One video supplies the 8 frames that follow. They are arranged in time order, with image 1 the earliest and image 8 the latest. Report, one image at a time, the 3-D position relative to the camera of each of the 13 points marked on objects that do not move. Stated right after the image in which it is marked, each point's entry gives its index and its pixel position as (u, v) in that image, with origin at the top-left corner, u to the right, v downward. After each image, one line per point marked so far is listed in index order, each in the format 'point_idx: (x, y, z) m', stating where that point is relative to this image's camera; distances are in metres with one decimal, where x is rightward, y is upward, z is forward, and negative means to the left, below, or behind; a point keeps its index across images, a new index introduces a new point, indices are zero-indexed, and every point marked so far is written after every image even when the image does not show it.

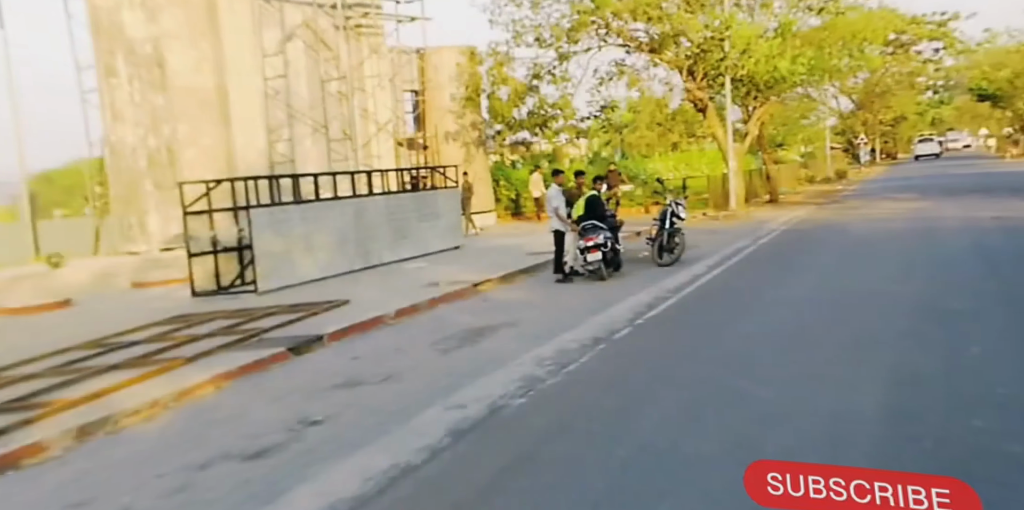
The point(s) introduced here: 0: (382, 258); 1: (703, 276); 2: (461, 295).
0: (-3.1, -0.1, +16.5) m
1: (+3.4, -0.4, +12.4) m
2: (-0.9, -0.7, +12.2) m
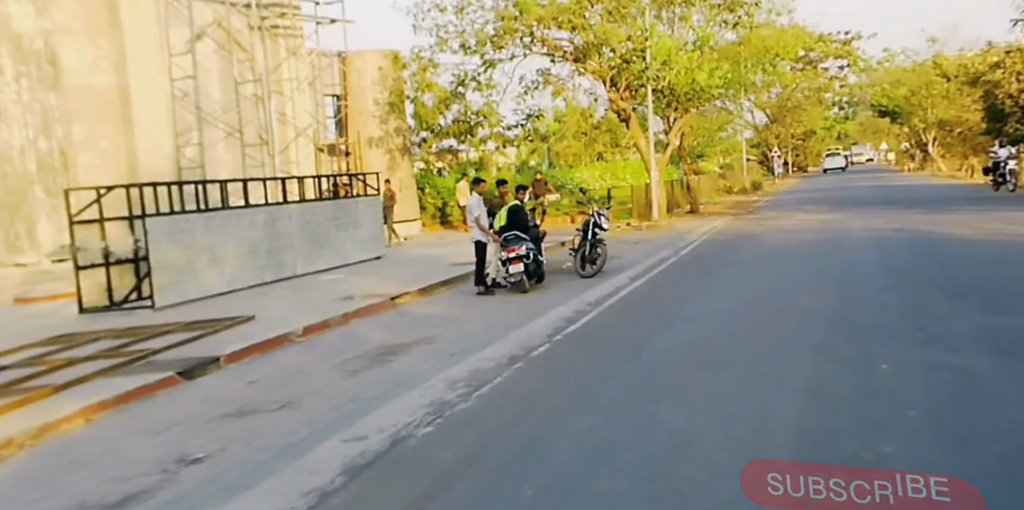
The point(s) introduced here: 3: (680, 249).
0: (-4.9, -0.3, +15.8) m
1: (+1.9, -0.6, +12.3) m
2: (-2.3, -0.9, +11.7) m
3: (+4.4, +0.2, +18.3) m
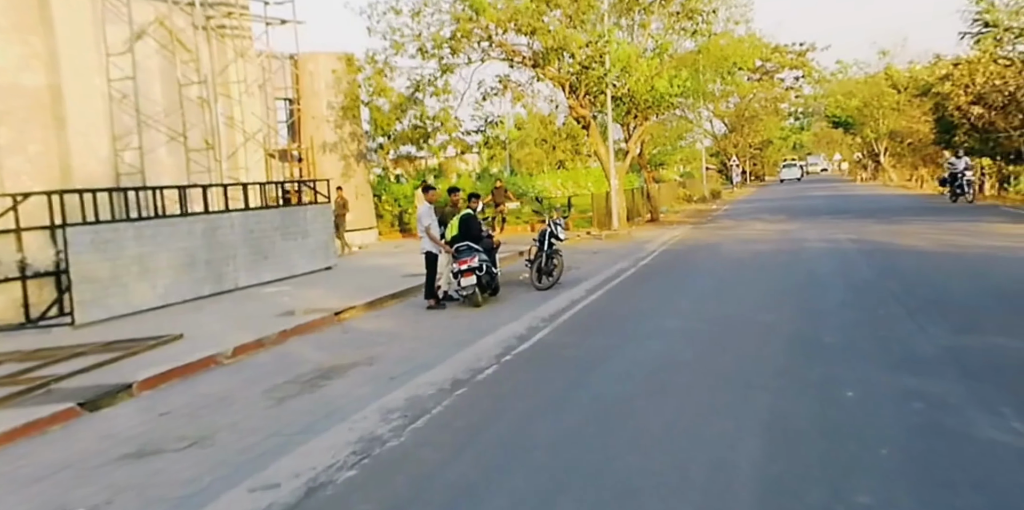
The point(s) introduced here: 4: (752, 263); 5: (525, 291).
0: (-5.9, -0.6, +14.9) m
1: (+1.1, -0.8, +11.8) m
2: (-3.1, -1.1, +10.9) m
3: (+3.2, -0.1, +18.0) m
4: (+5.3, -0.2, +15.5) m
5: (+0.3, -0.7, +13.9) m
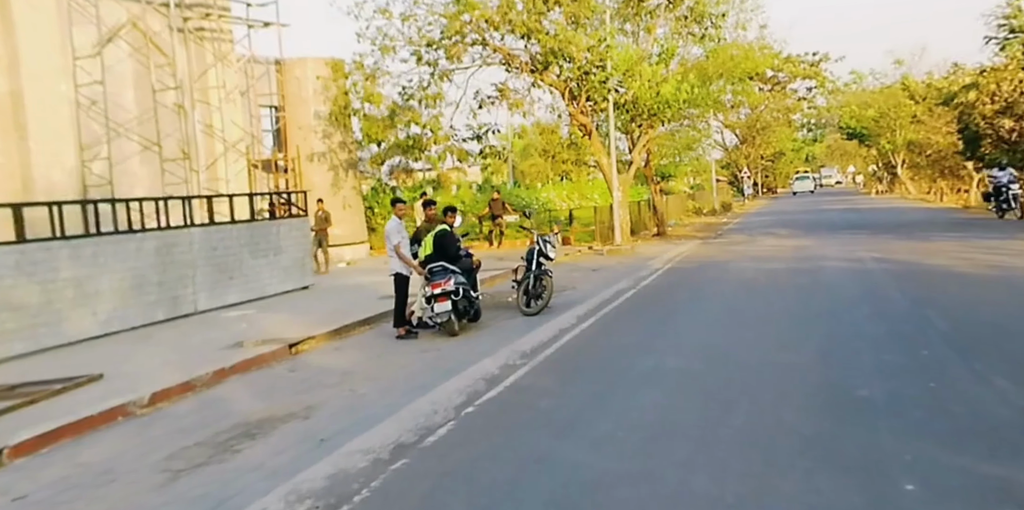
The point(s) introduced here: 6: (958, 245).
0: (-6.1, -0.9, +13.5) m
1: (+0.8, -1.2, +10.3) m
2: (-3.4, -1.4, +9.5) m
3: (+3.0, -0.6, +16.4) m
4: (+5.1, -0.6, +13.9) m
5: (0.0, -1.1, +12.4) m
6: (+12.2, +0.3, +19.1) m
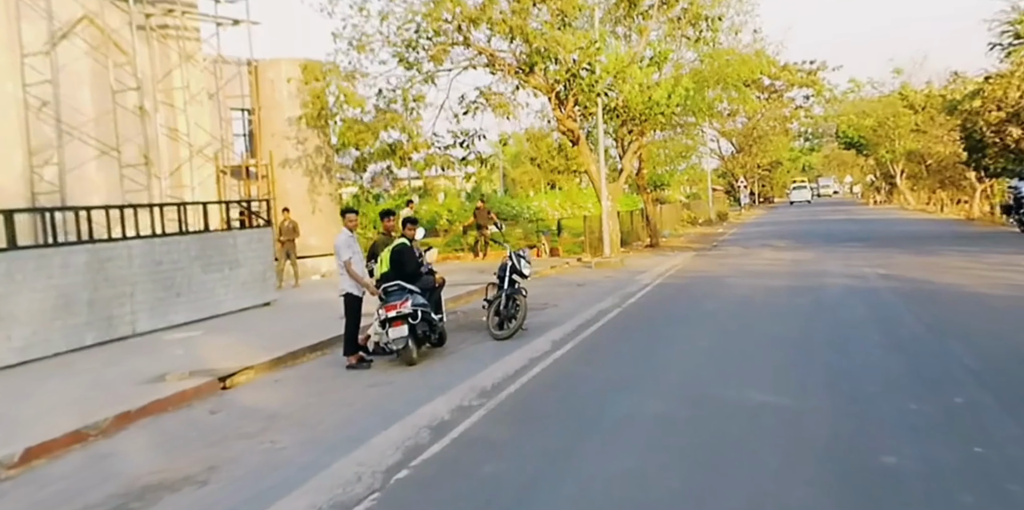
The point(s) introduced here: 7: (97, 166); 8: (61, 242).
0: (-6.6, -1.2, +12.2) m
1: (+0.3, -1.4, +9.1) m
2: (-3.8, -1.7, +8.2) m
3: (+2.5, -0.9, +15.2) m
4: (+4.6, -0.9, +12.7) m
5: (-0.5, -1.4, +11.1) m
6: (+11.7, -0.1, +17.9) m
7: (-11.2, +2.4, +18.6) m
8: (-7.2, +0.2, +11.0) m
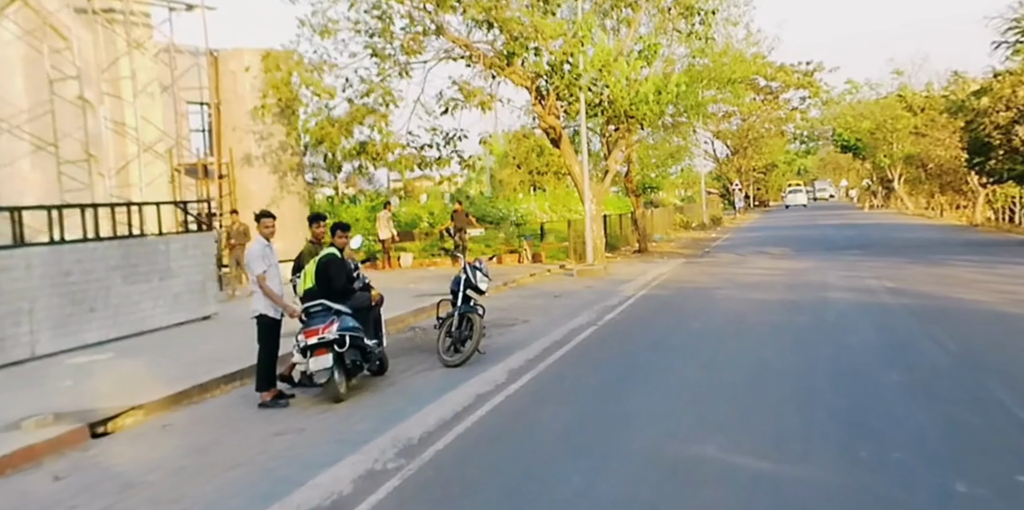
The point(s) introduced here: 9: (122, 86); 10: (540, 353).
0: (-7.3, -1.3, +10.6) m
1: (-0.3, -1.6, +7.5) m
2: (-4.4, -1.8, +6.6) m
3: (+1.9, -1.1, +13.6) m
4: (+4.0, -1.2, +11.1) m
5: (-1.1, -1.6, +9.5) m
6: (+11.1, -0.4, +16.4) m
7: (-11.8, +2.3, +17.0) m
8: (-7.8, +0.1, +9.4) m
9: (-10.7, +4.6, +19.0) m
10: (+0.5, -1.4, +10.1) m
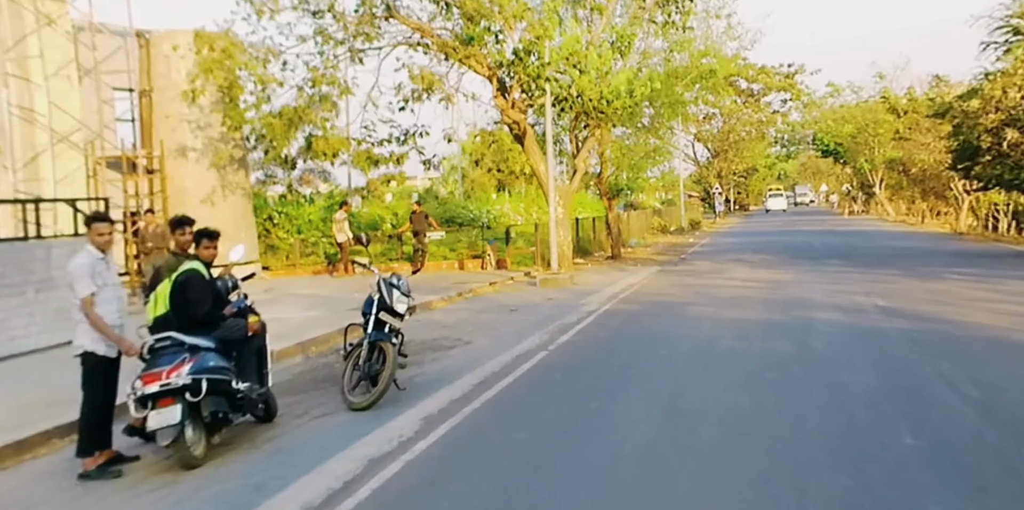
0: (-8.2, -1.4, +8.6) m
1: (-1.1, -1.8, +5.7) m
2: (-5.2, -1.9, +4.7) m
3: (+0.9, -1.3, +11.9) m
4: (+3.1, -1.4, +9.4) m
5: (-2.0, -1.7, +7.7) m
6: (+10.0, -0.7, +14.9) m
7: (-12.9, +2.3, +14.9) m
8: (-8.6, 0.0, +7.4) m
9: (-11.7, +4.6, +16.9) m
10: (-0.4, -1.6, +8.3) m
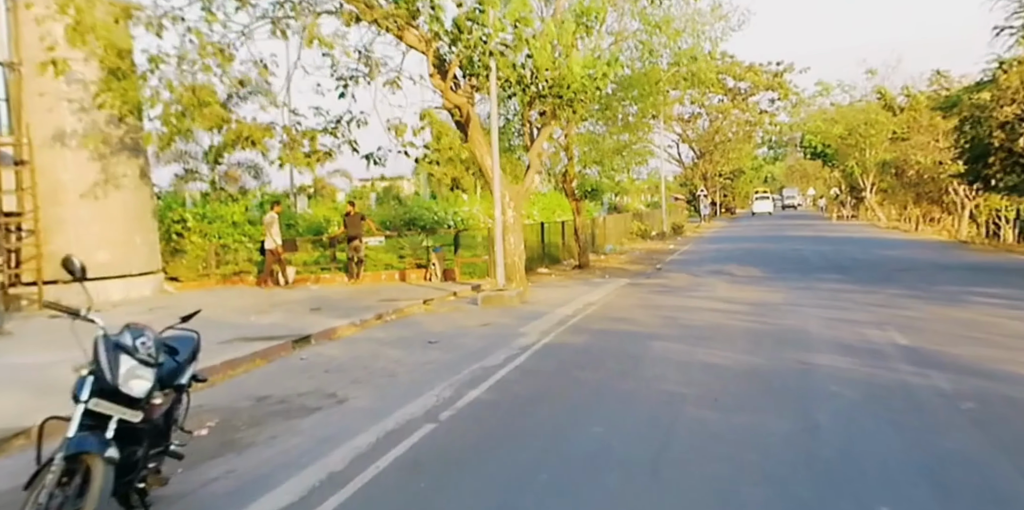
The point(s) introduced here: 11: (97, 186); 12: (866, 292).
0: (-9.4, -1.7, +5.2) m
1: (-2.3, -2.0, +2.4) m
2: (-6.4, -2.2, +1.3) m
3: (-0.4, -1.6, +8.7) m
4: (+1.8, -1.7, +6.2) m
5: (-3.2, -2.0, +4.4) m
6: (+8.7, -1.1, +11.9) m
7: (-14.2, +2.1, +11.4) m
8: (-9.8, -0.2, +4.0) m
9: (-13.1, +4.4, +13.5) m
10: (-1.7, -1.9, +5.0) m
11: (-10.6, +1.7, +17.8) m
12: (+8.3, -0.9, +16.0) m
